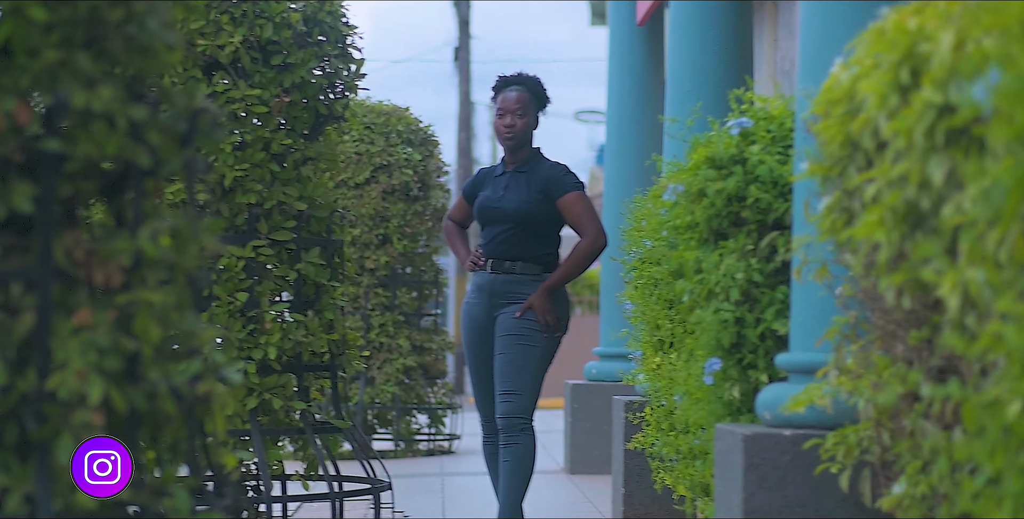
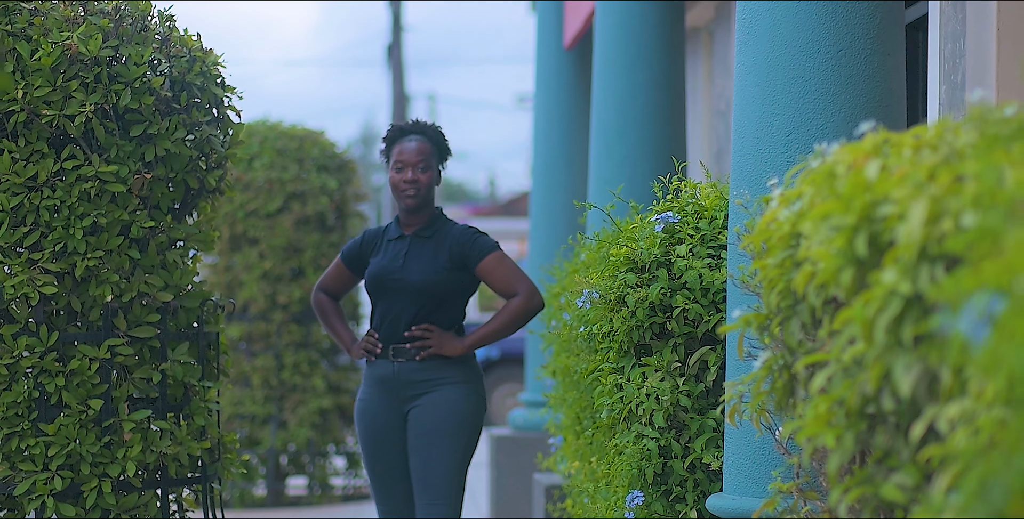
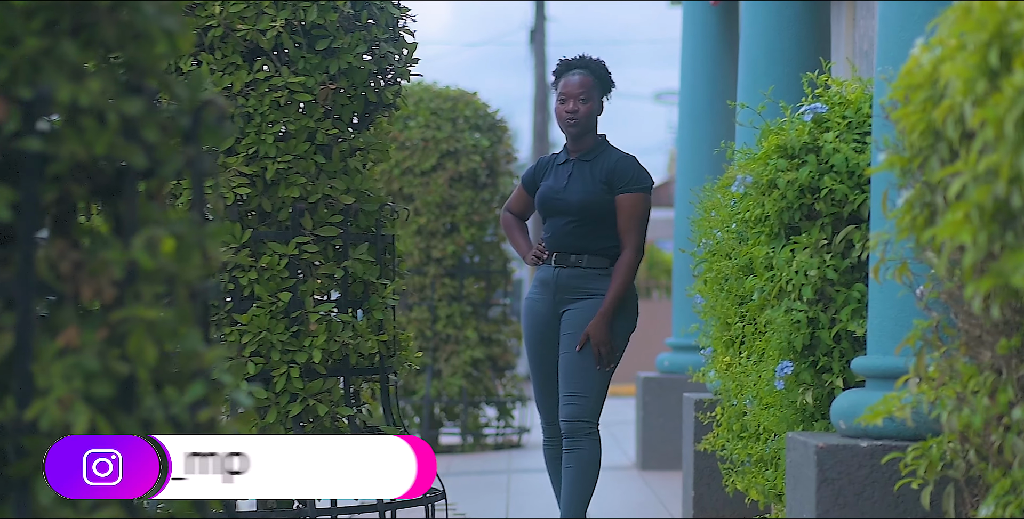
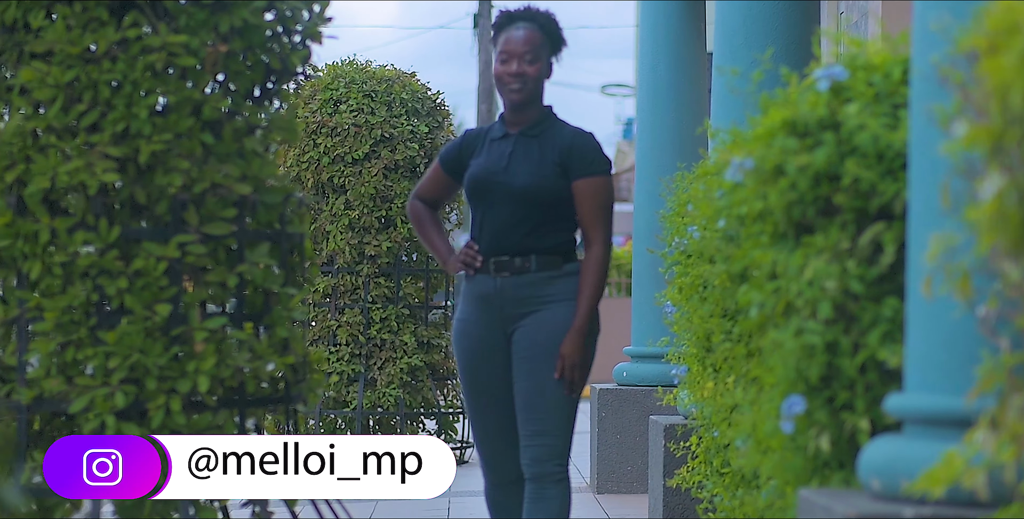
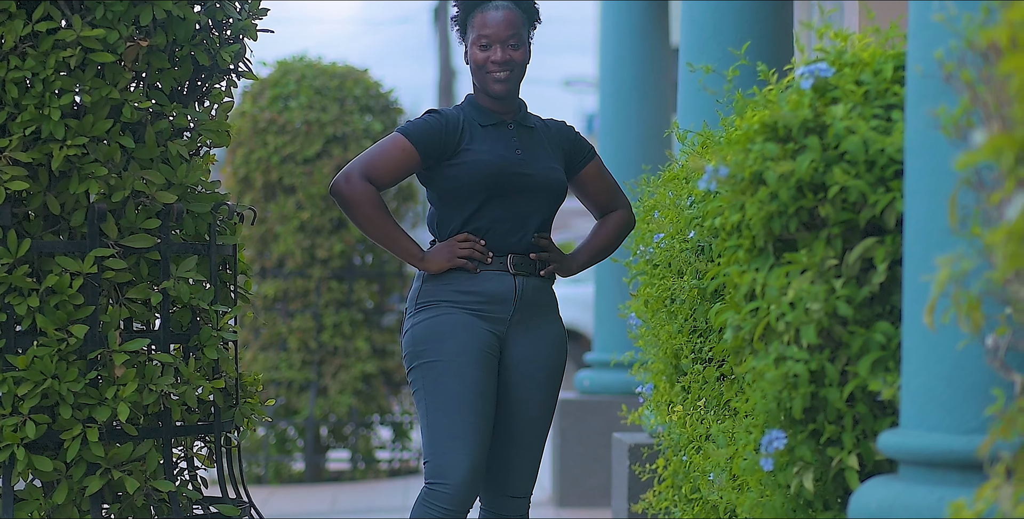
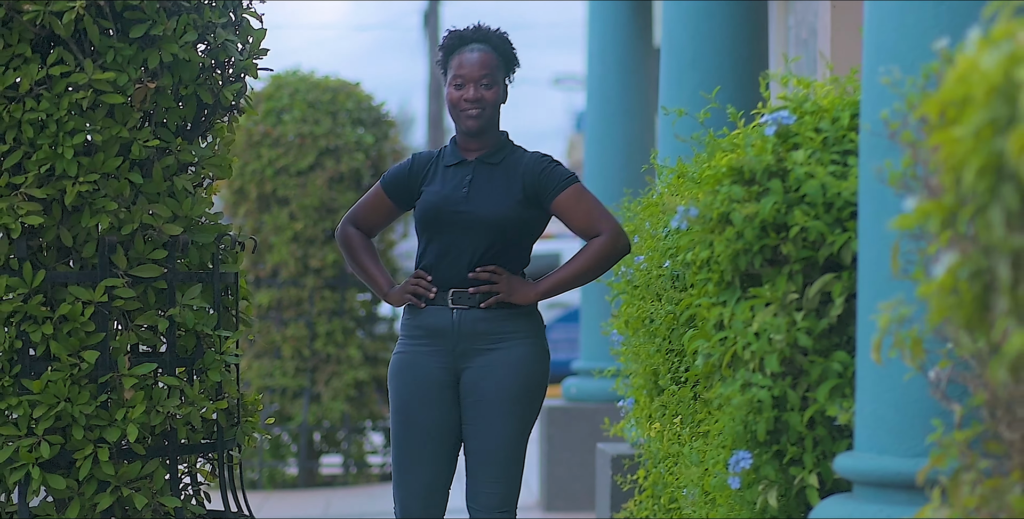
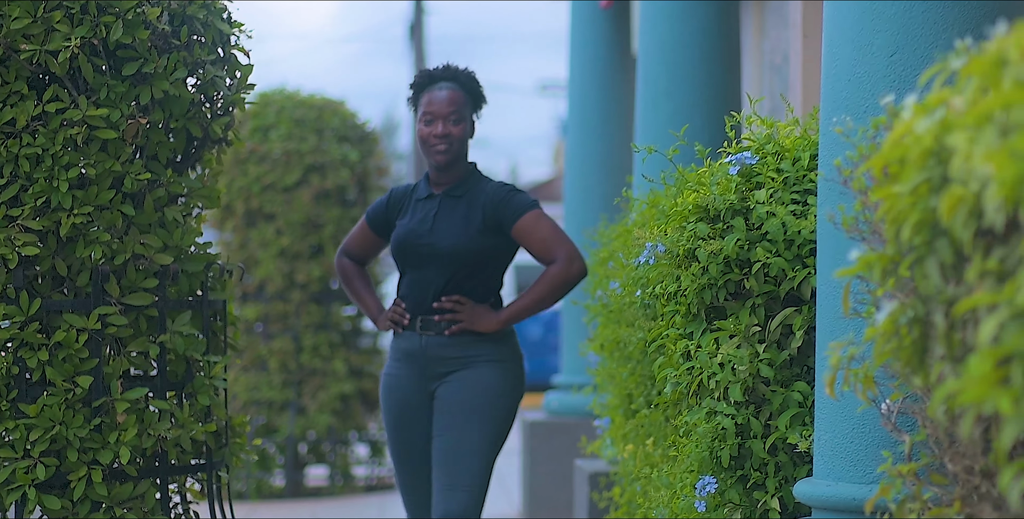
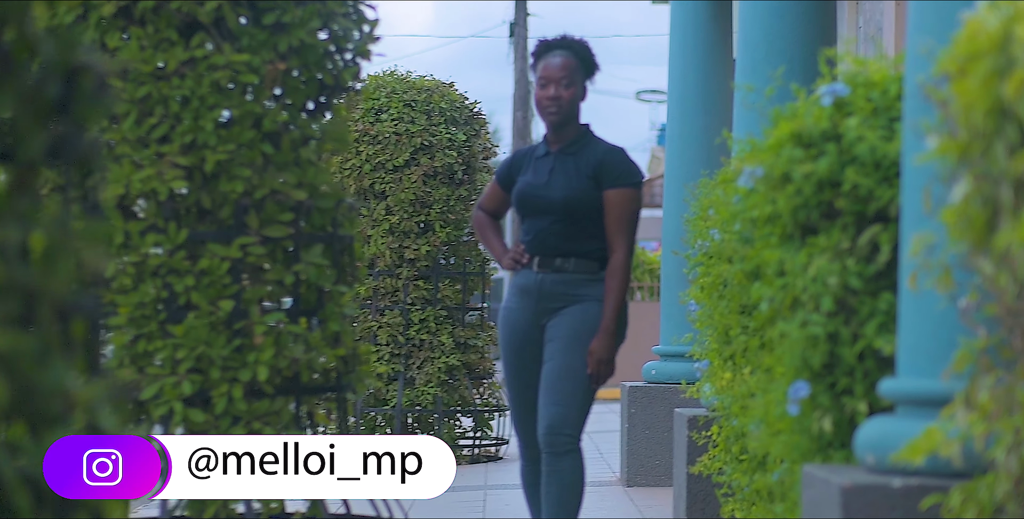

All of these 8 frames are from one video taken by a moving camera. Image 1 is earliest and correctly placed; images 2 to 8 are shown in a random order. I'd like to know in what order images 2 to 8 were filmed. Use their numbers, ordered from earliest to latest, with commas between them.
3, 8, 4, 5, 6, 7, 2
